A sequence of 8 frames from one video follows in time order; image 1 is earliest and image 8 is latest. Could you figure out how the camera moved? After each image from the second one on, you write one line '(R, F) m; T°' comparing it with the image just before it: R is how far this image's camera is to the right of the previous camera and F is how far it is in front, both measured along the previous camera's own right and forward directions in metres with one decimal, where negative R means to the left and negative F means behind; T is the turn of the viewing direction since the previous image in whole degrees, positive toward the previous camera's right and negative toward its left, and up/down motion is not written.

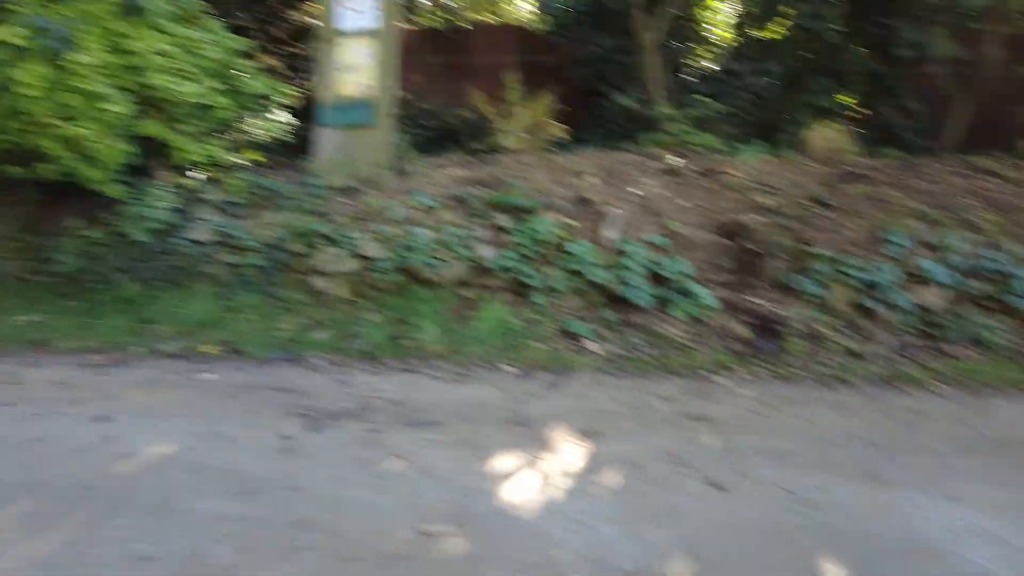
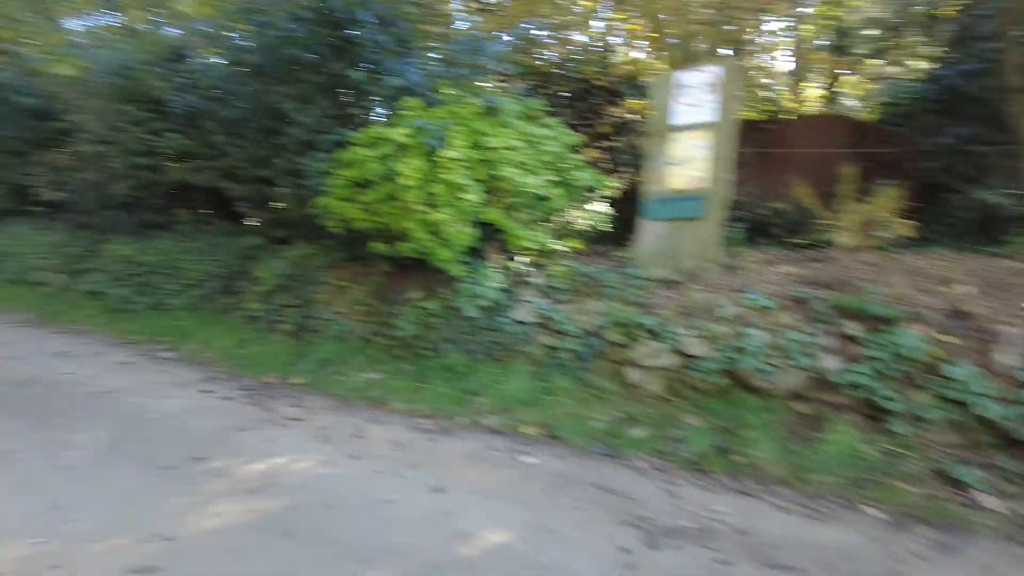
(-0.8, +0.2) m; -21°
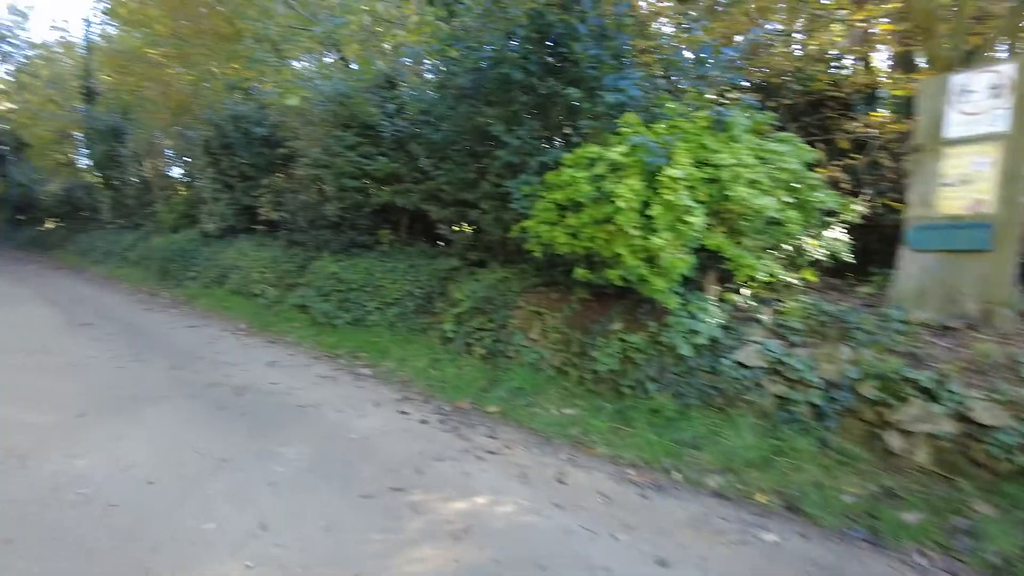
(-0.4, +0.5) m; -15°
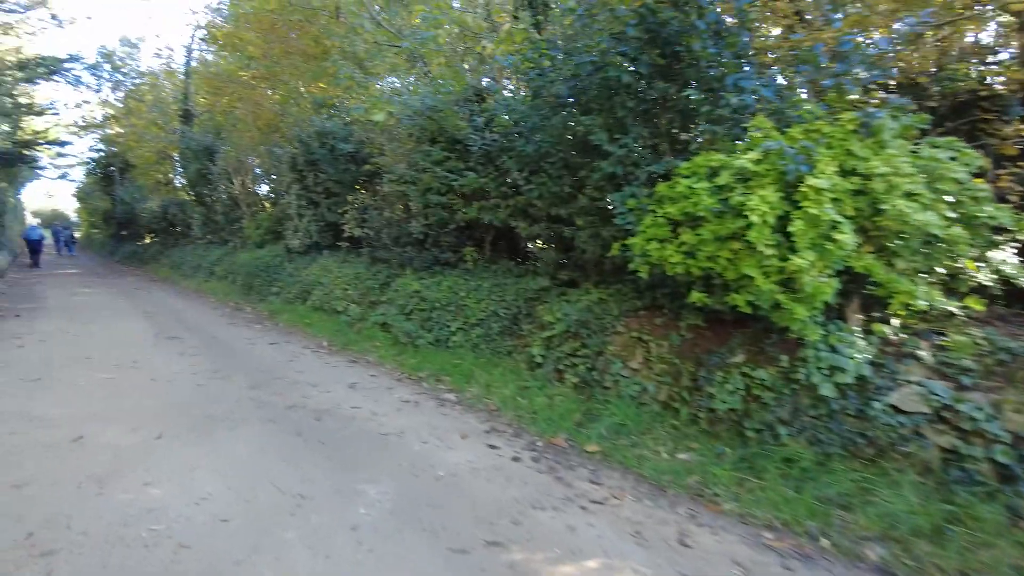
(-0.3, +0.6) m; -6°
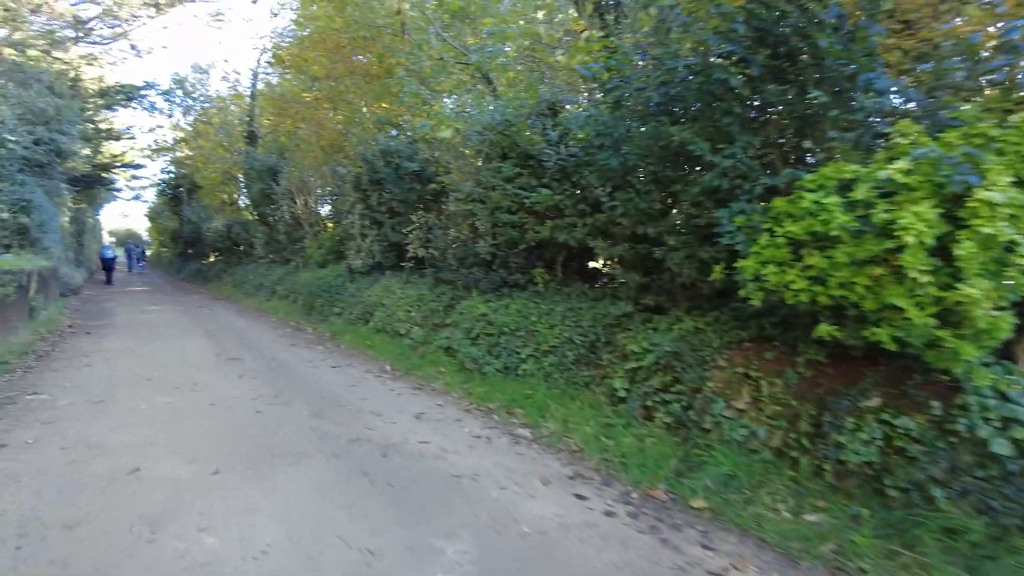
(-0.3, +0.6) m; -5°
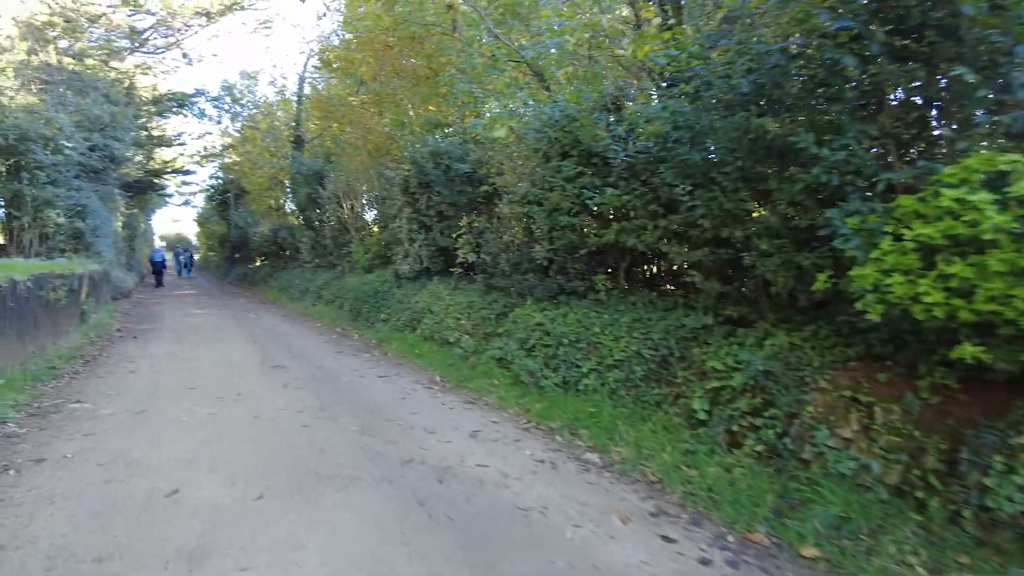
(-0.3, +0.6) m; -3°
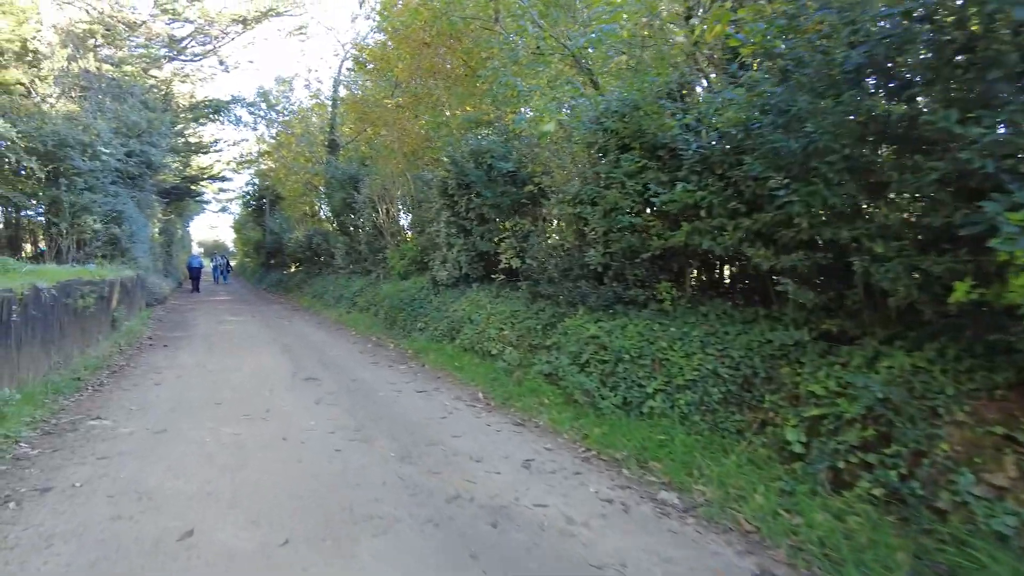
(-0.3, +0.8) m; -3°
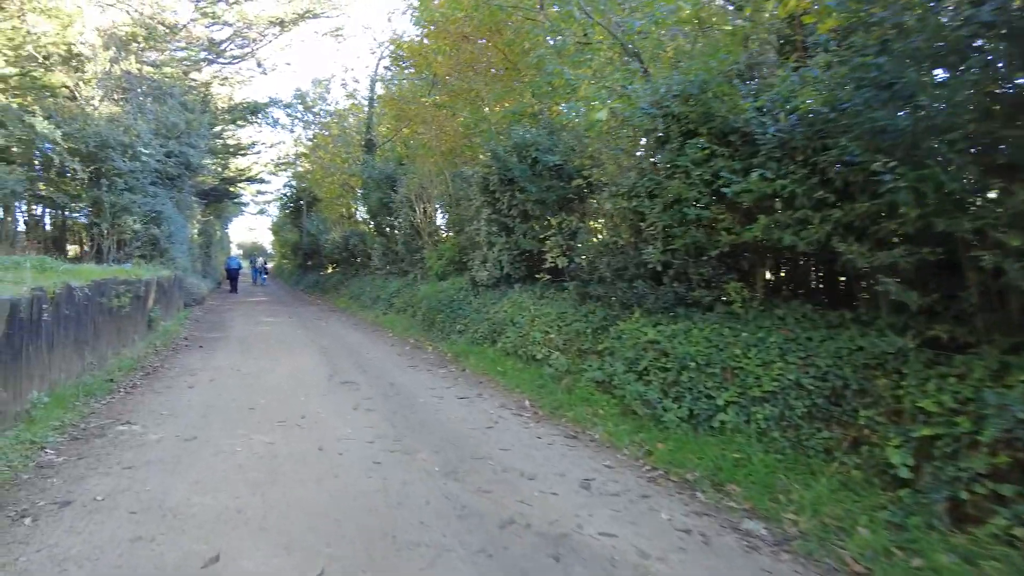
(-0.2, +0.6) m; -3°
